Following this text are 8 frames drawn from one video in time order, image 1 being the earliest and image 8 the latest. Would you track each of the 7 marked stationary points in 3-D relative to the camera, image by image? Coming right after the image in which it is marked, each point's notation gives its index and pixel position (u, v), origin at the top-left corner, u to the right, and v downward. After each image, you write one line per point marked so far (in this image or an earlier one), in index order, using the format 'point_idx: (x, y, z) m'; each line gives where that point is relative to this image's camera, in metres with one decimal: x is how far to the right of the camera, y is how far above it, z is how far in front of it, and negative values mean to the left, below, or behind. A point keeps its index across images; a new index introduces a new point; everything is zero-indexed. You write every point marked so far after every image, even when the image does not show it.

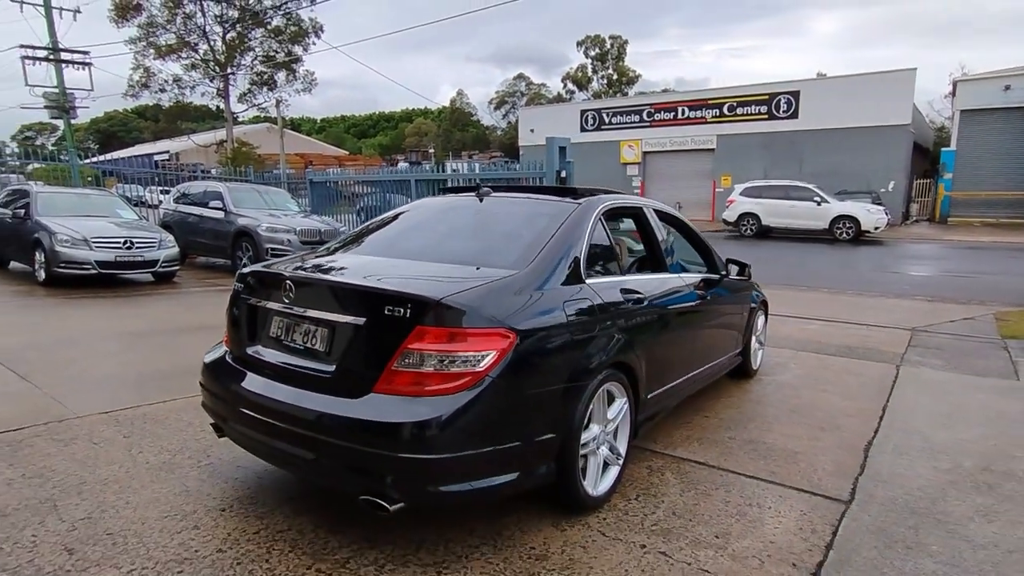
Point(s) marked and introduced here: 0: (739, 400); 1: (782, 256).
0: (+2.0, -1.0, +5.1) m
1: (+8.5, +1.0, +18.4) m
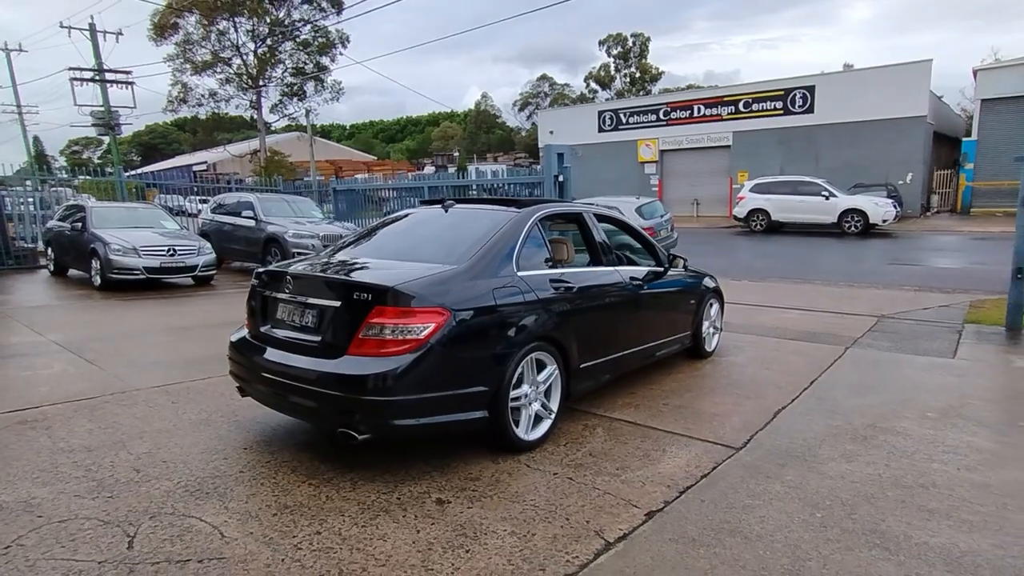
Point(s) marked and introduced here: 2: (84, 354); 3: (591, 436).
0: (+1.7, -0.9, +5.9) m
1: (+9.0, +1.2, +18.8) m
2: (-4.6, -0.7, +6.4) m
3: (+0.6, -1.1, +4.2) m
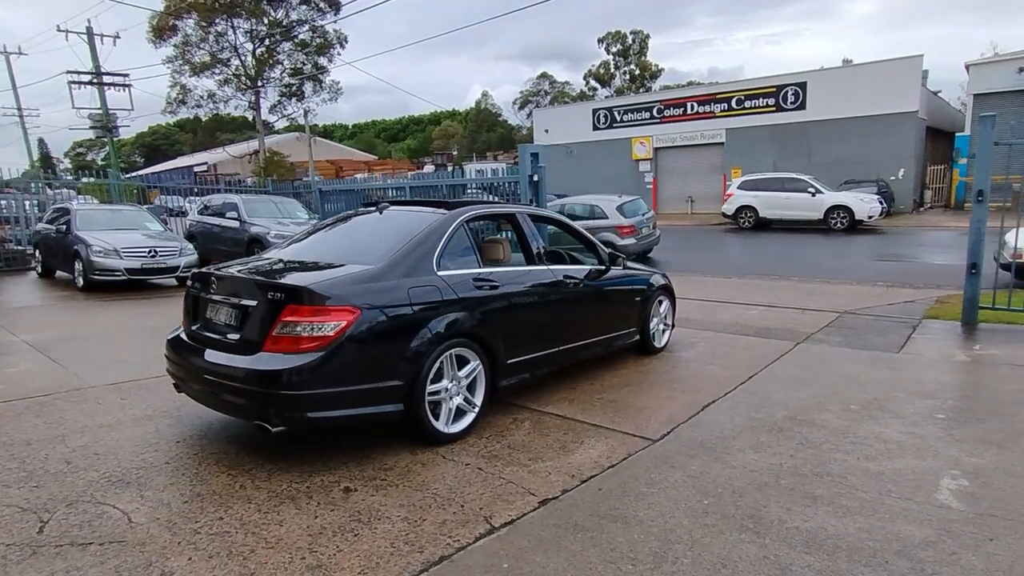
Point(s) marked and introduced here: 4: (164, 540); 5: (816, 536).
0: (+1.2, -0.8, +6.1) m
1: (+8.5, +1.3, +18.9) m
2: (-5.2, -0.7, +6.6) m
3: (0.0, -1.1, +4.4) m
4: (-1.7, -1.2, +2.8) m
5: (+1.5, -1.2, +2.9) m
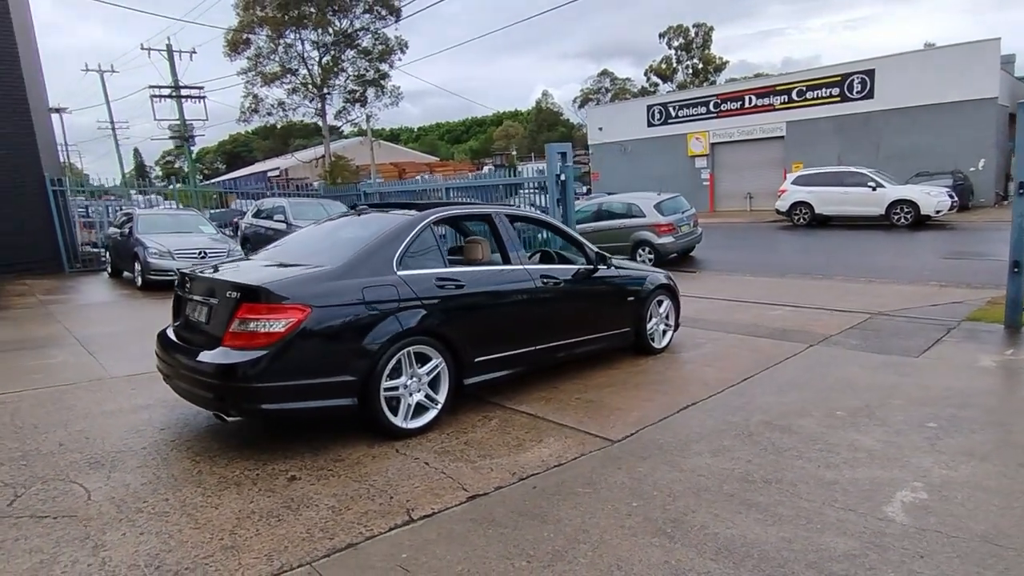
0: (+1.1, -0.8, +6.0) m
1: (+9.8, +1.3, +17.9) m
2: (-5.2, -0.7, +7.2) m
3: (-0.3, -1.1, +4.5) m
4: (-2.1, -1.2, +3.0) m
5: (+1.1, -1.2, +2.8) m
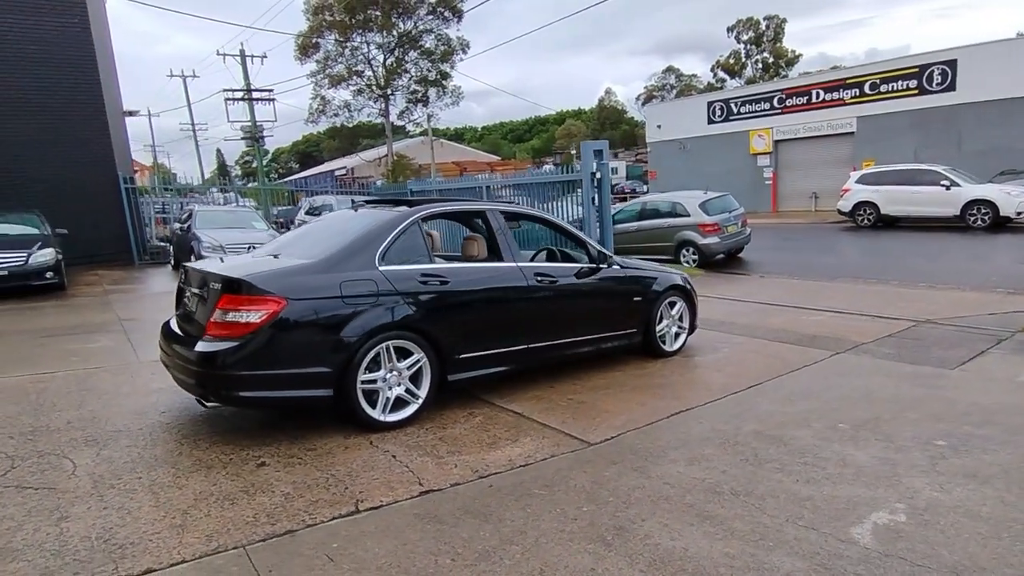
0: (+1.1, -0.8, +5.8) m
1: (+11.0, +1.1, +16.8) m
2: (-5.0, -0.6, +7.7) m
3: (-0.4, -1.0, +4.5) m
4: (-2.4, -1.1, +3.2) m
5: (+0.7, -1.2, +2.7) m
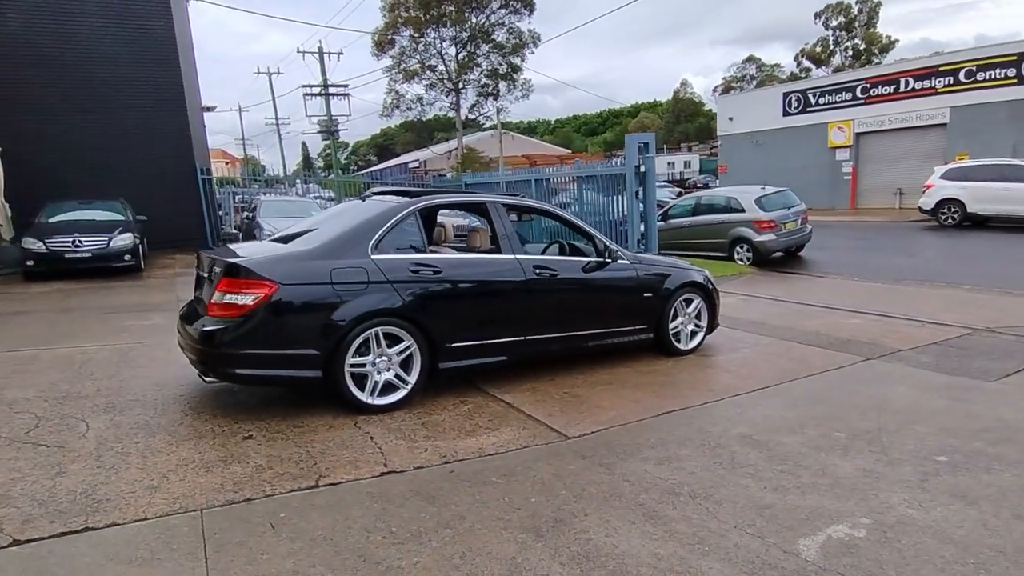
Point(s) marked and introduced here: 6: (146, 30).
0: (+1.2, -0.8, +5.8) m
1: (+12.4, +1.0, +15.4) m
2: (-4.7, -0.3, +8.3) m
3: (-0.5, -1.0, +4.6) m
4: (-2.7, -1.0, +3.6) m
5: (+0.4, -1.2, +2.7) m
6: (-9.4, +6.7, +15.1) m
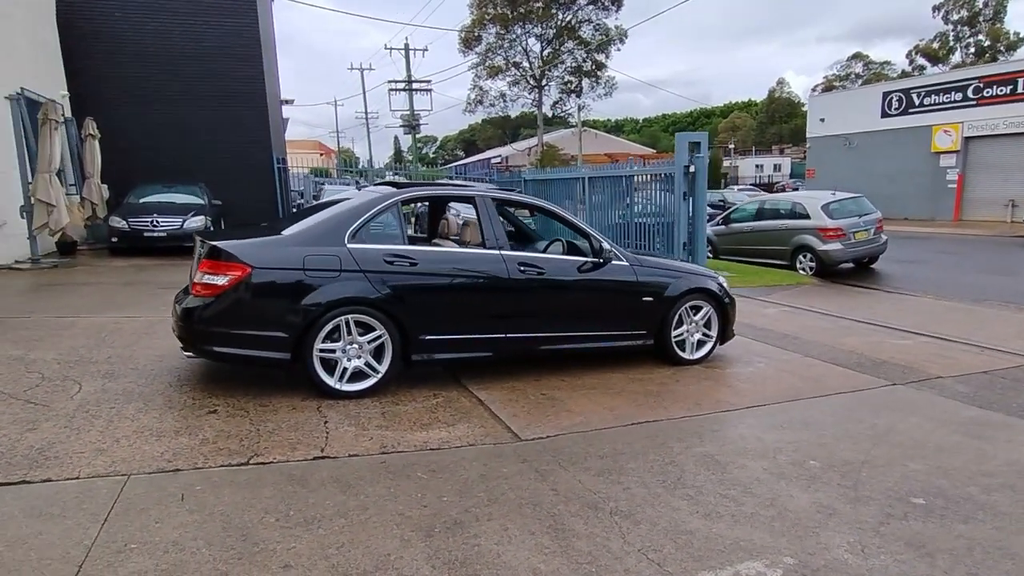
0: (+1.1, -0.8, +5.5) m
1: (+13.6, +0.3, +13.5) m
2: (-4.3, -0.1, +8.9) m
3: (-0.8, -0.9, +4.6) m
4: (-3.0, -0.8, +3.9) m
5: (-0.2, -1.2, +2.6) m
6: (-7.7, +7.2, +16.2) m
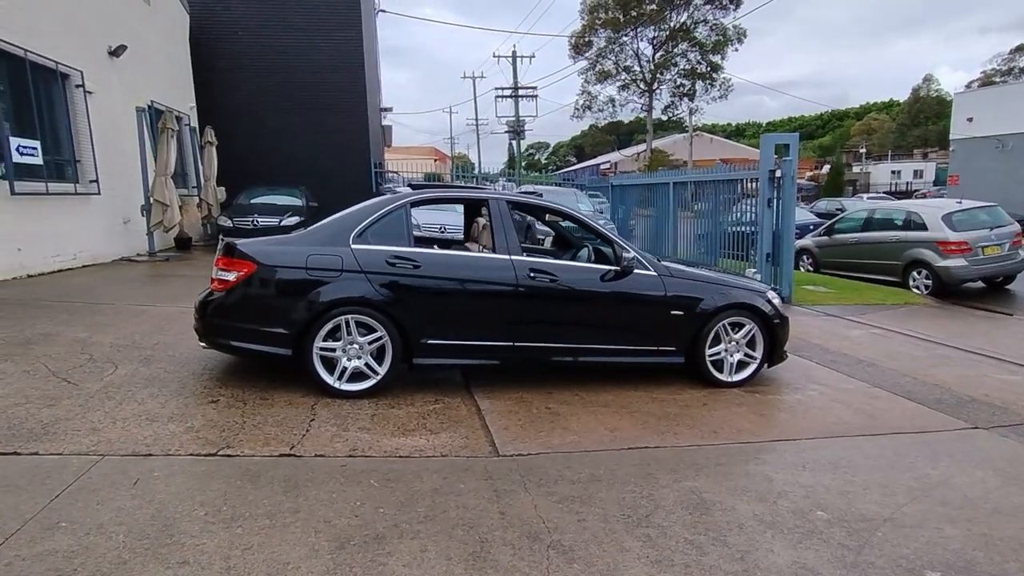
0: (+1.2, -0.9, +5.1) m
1: (+15.0, -0.3, +10.7) m
2: (-3.5, 0.0, +9.4) m
3: (-0.8, -0.9, +4.5) m
4: (-3.1, -0.7, +4.3) m
5: (-0.6, -1.2, +2.5) m
6: (-5.2, +7.3, +17.3) m
